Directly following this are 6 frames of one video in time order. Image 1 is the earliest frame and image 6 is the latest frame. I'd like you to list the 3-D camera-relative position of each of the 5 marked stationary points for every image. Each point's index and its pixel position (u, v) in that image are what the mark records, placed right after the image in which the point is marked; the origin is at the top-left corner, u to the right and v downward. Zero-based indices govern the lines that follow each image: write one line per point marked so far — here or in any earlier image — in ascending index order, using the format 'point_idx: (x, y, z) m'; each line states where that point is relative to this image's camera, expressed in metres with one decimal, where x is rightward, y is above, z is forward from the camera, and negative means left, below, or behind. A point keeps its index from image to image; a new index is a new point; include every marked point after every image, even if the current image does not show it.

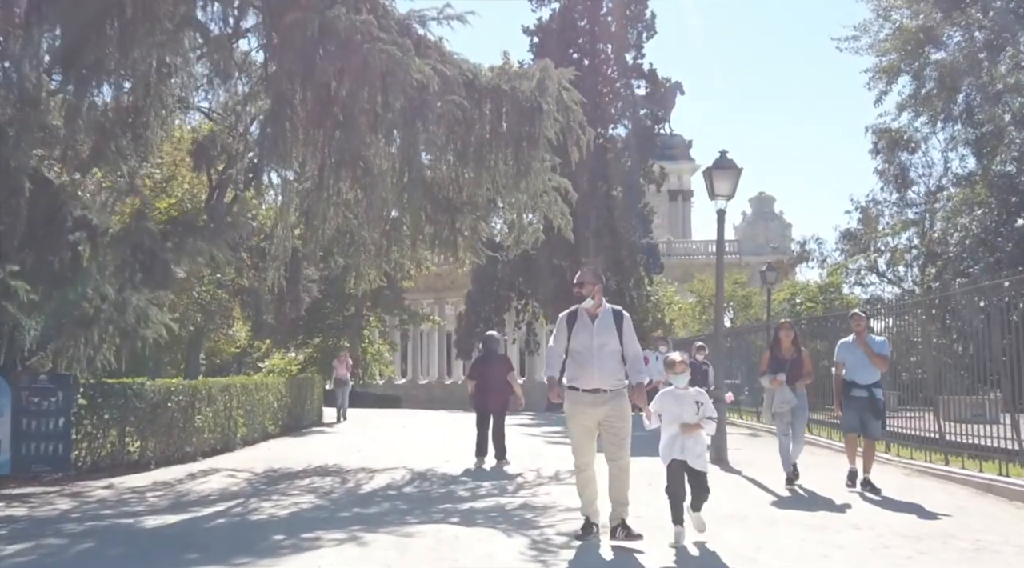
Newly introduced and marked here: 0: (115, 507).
0: (-3.8, -2.1, +8.3) m
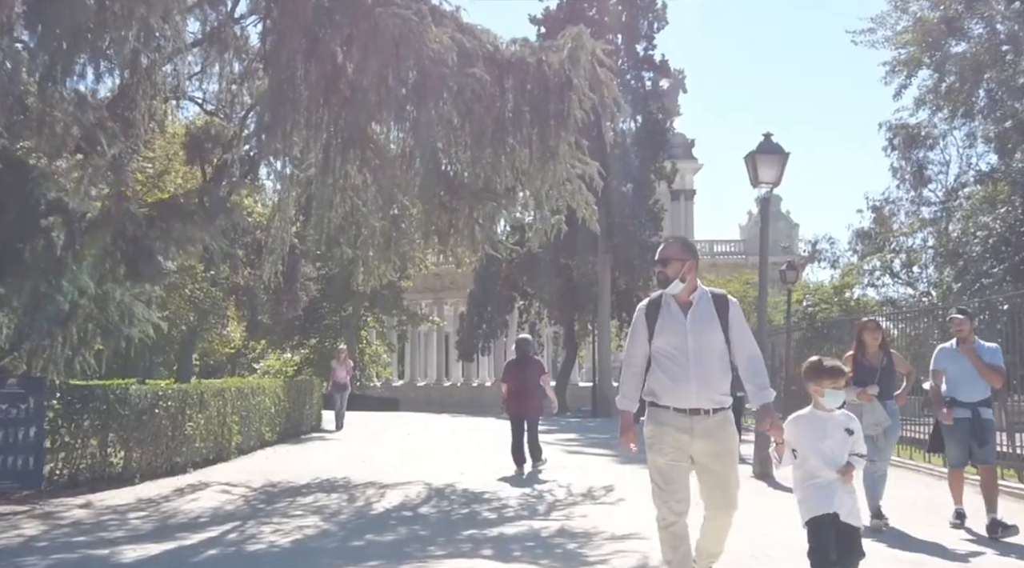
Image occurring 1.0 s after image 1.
0: (-3.5, -2.1, +7.1) m
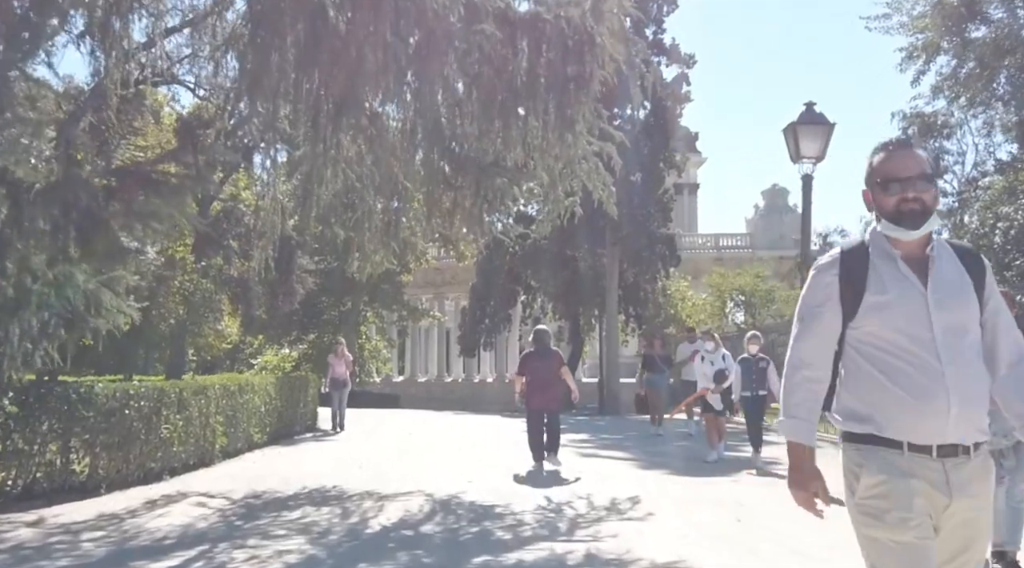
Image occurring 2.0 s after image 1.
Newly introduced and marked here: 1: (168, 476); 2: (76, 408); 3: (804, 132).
0: (-3.4, -1.9, +6.0) m
1: (-4.2, -2.4, +10.5) m
2: (-4.4, -1.2, +8.7) m
3: (+3.3, +1.7, +9.8) m
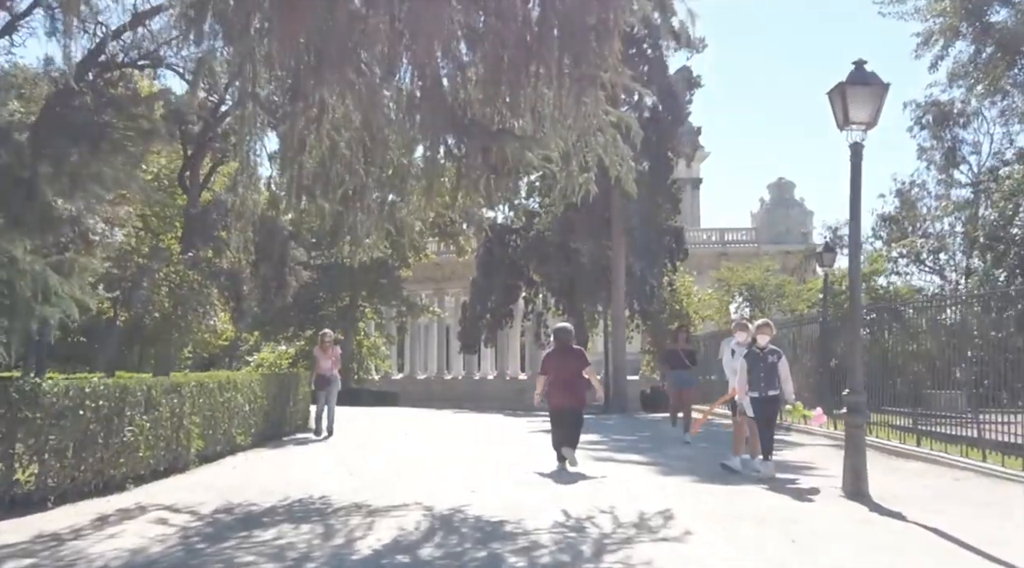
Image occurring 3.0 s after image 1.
0: (-3.3, -1.8, +4.8) m
1: (-4.1, -2.2, +9.4) m
2: (-4.3, -1.1, +7.5) m
3: (+3.4, +1.9, +8.6) m
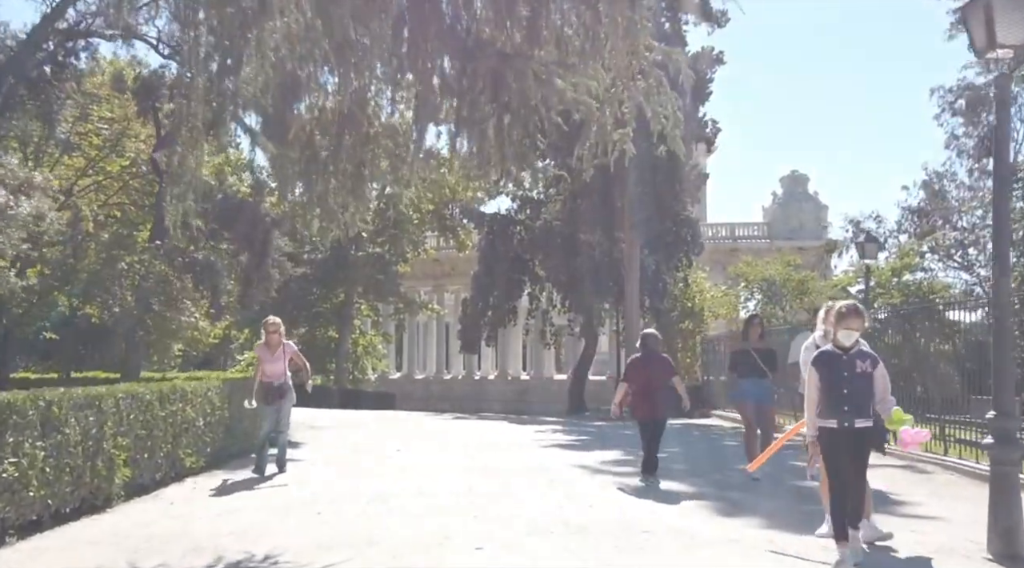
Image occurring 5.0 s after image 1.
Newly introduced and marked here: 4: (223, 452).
0: (-3.1, -1.6, +2.5) m
1: (-4.0, -2.0, +7.0) m
2: (-4.2, -0.9, +5.2) m
3: (+3.6, +2.0, +6.3) m
4: (-4.0, -2.3, +12.1) m
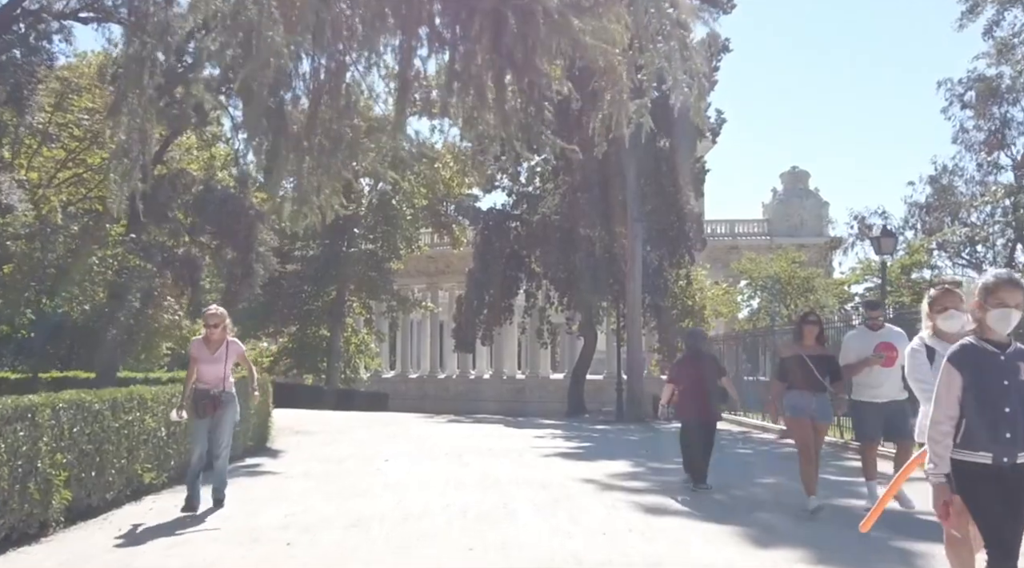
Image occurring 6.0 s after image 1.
0: (-3.1, -1.6, +1.4) m
1: (-4.0, -2.0, +5.9) m
2: (-4.1, -0.9, +4.0) m
3: (+3.6, +2.1, +5.2) m
4: (-4.0, -2.3, +10.9) m
